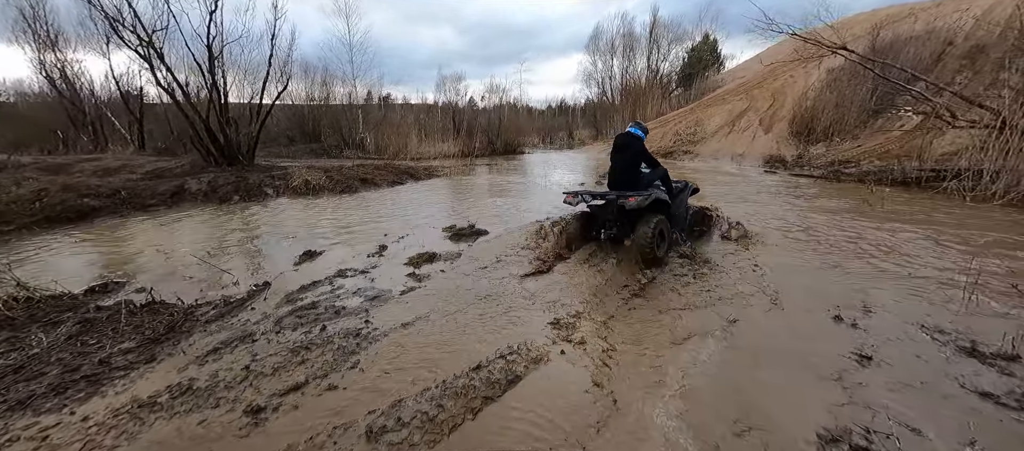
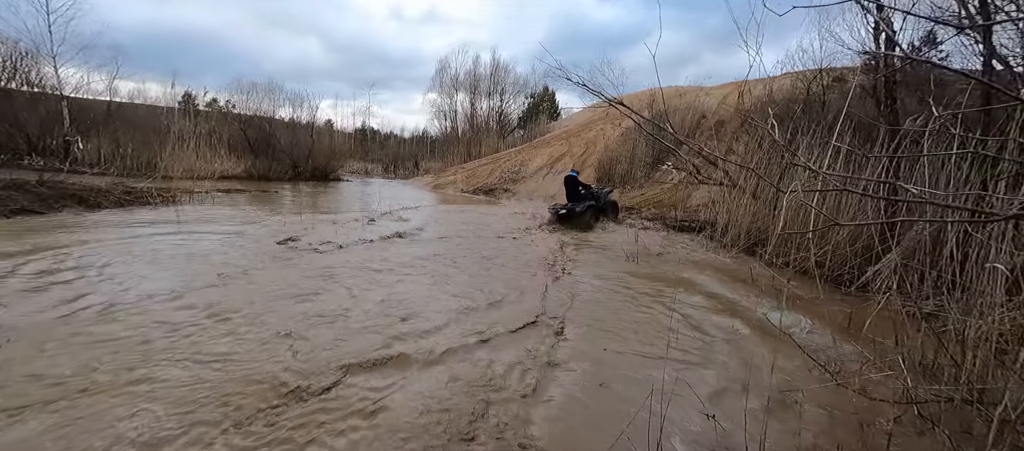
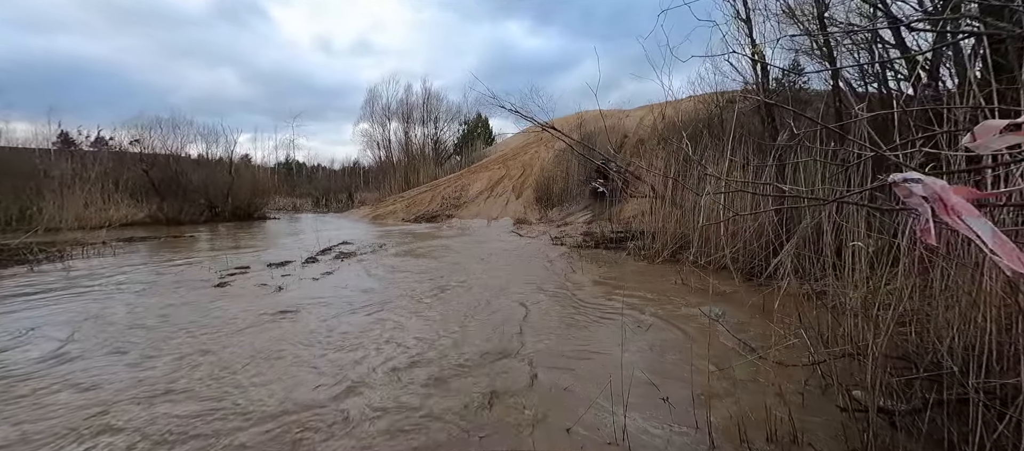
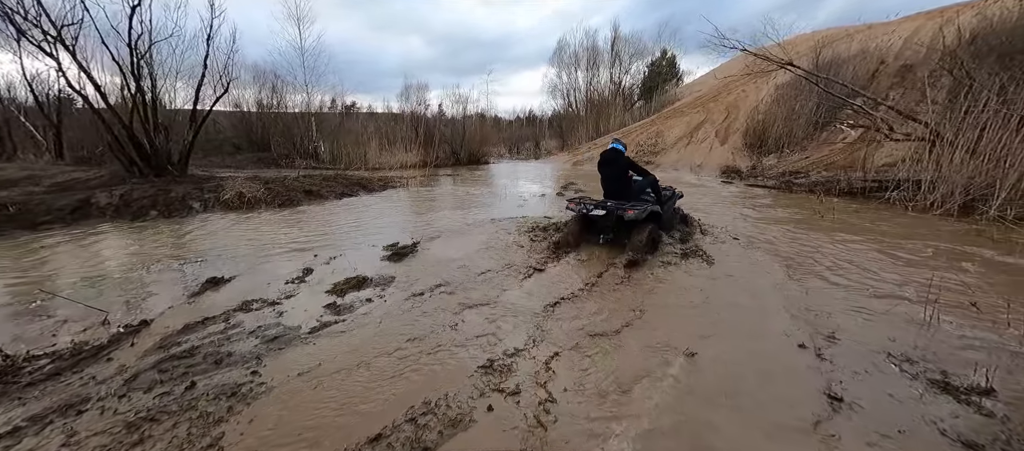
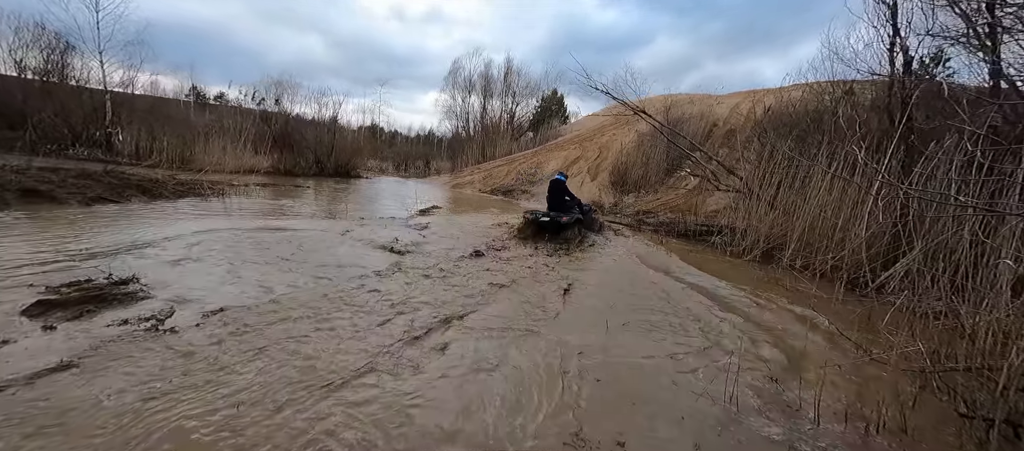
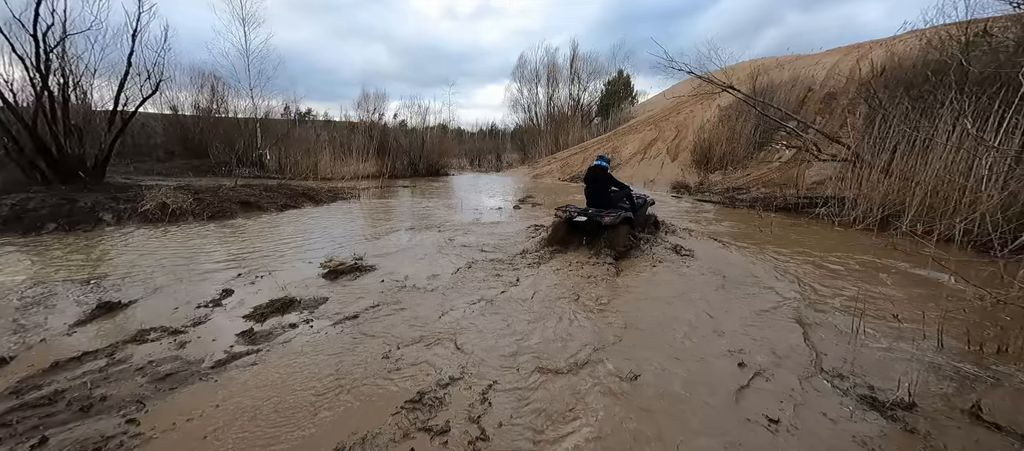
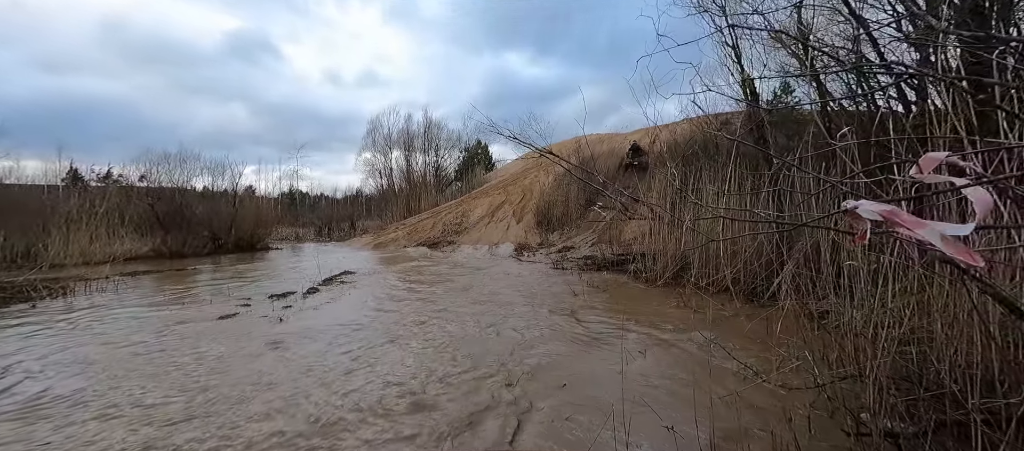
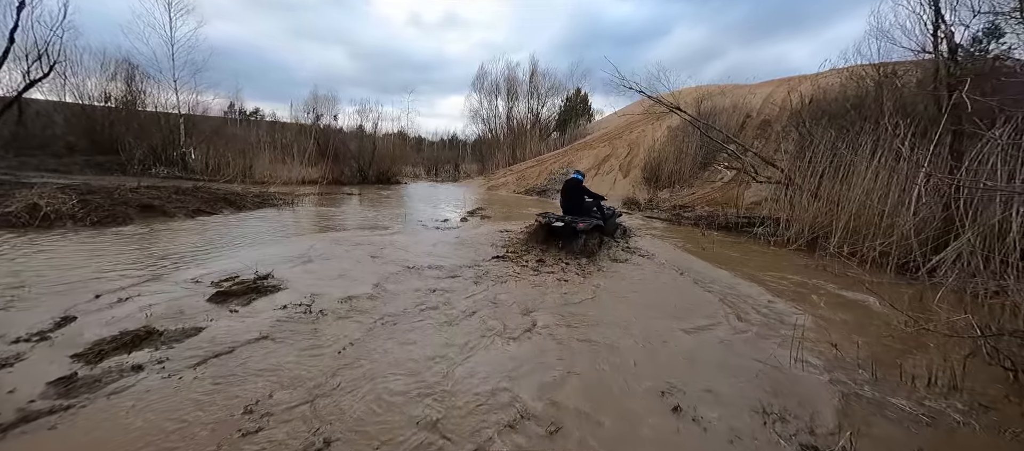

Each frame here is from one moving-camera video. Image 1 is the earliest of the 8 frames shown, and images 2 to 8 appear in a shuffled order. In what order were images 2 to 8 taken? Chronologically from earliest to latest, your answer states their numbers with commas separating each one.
4, 6, 8, 5, 2, 3, 7
